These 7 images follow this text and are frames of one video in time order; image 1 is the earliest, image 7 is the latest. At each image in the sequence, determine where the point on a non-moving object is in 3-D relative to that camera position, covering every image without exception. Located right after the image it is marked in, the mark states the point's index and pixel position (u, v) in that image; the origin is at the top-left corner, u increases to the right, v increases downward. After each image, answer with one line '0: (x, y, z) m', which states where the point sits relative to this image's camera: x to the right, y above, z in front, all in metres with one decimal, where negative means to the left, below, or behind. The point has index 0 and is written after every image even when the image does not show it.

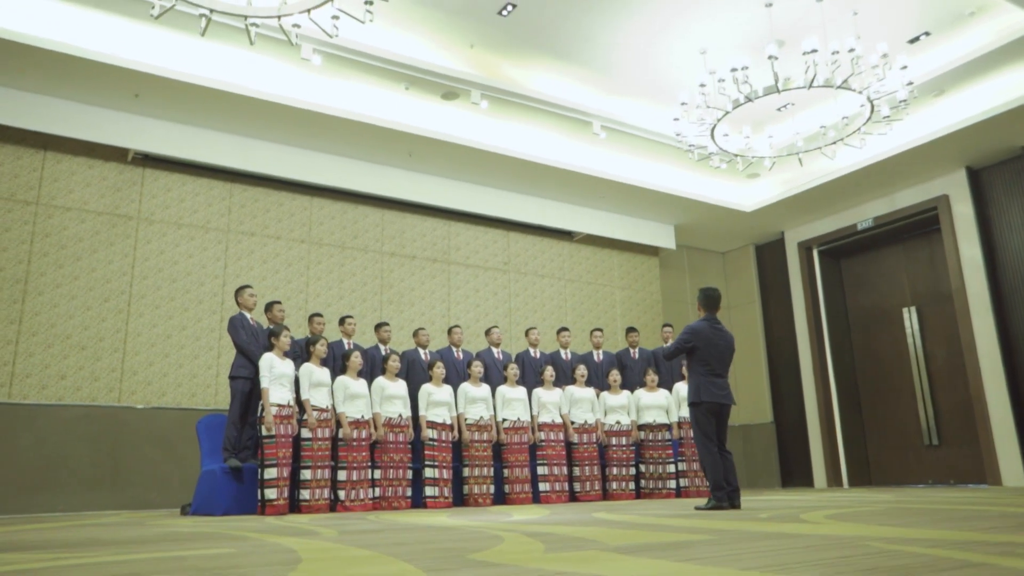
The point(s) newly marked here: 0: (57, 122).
0: (-5.2, +1.9, +8.3) m
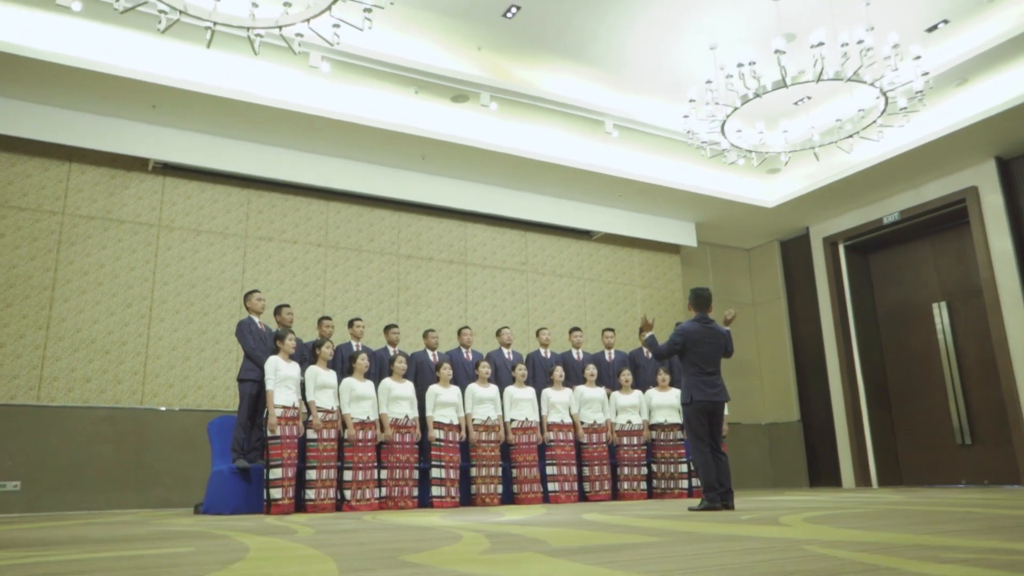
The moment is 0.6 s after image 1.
0: (-5.1, +1.8, +8.6) m
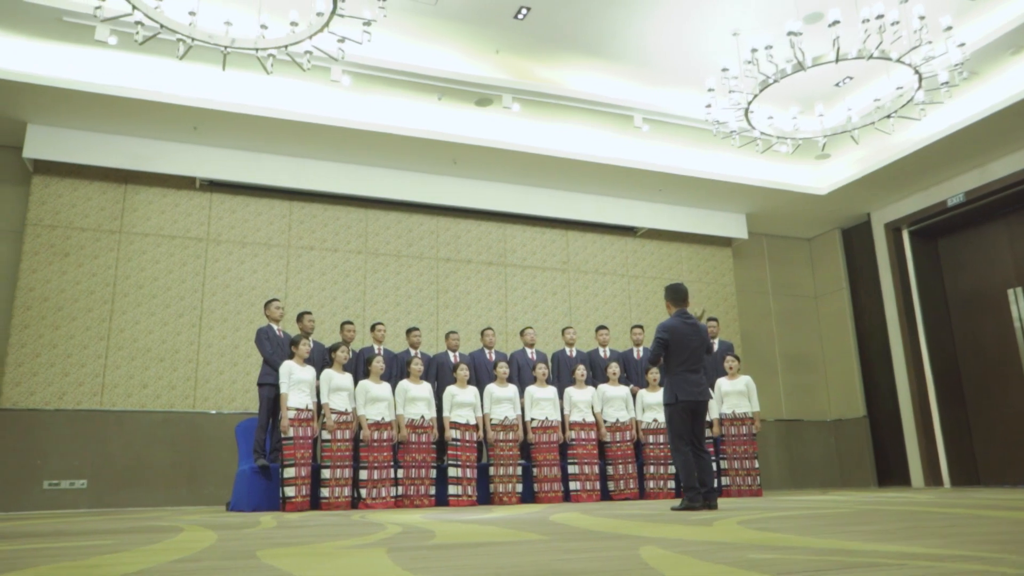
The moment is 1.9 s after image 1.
0: (-4.8, +1.6, +9.3) m
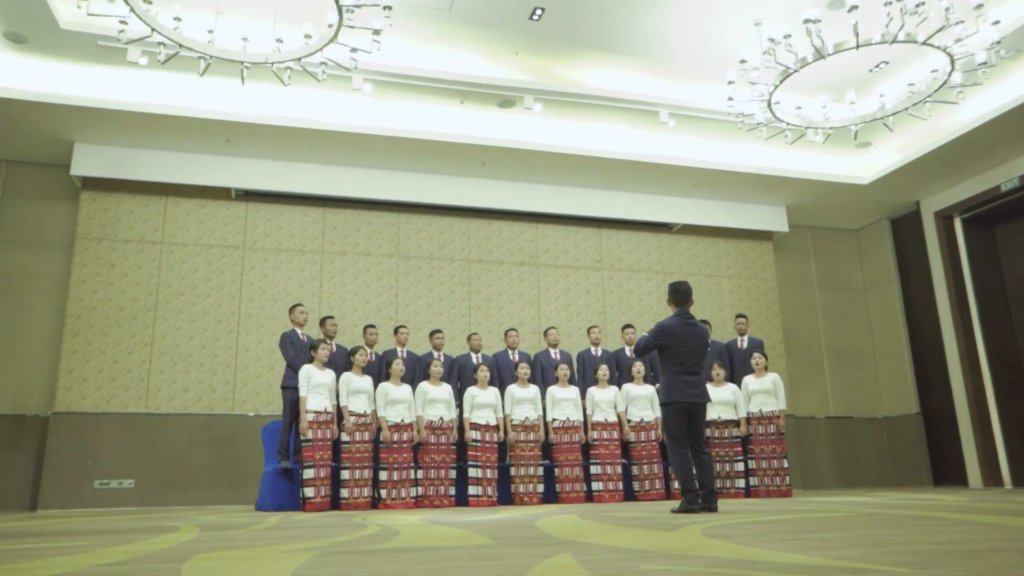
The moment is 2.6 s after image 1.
0: (-4.5, +1.5, +9.7) m
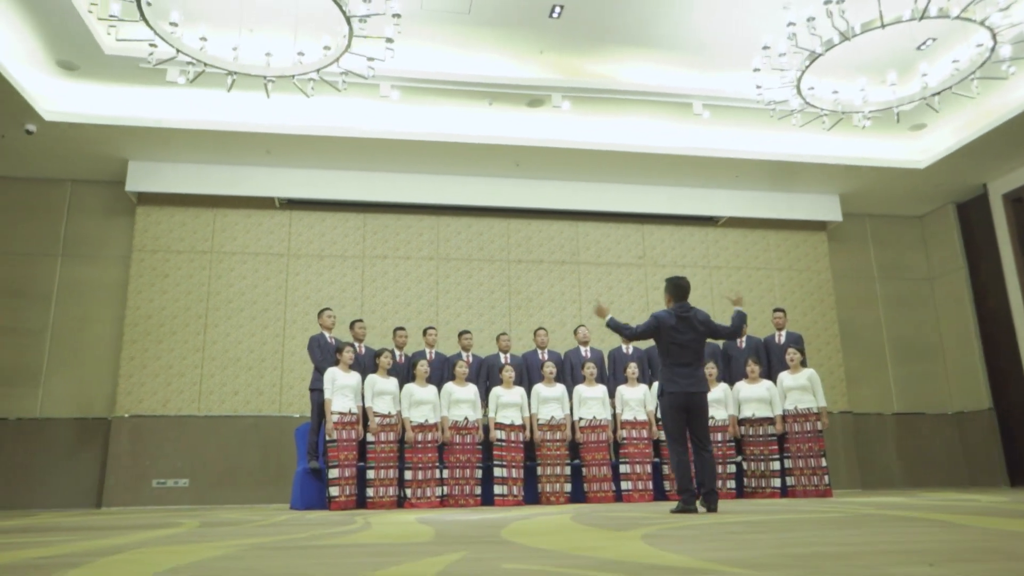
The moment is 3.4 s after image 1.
0: (-4.0, +1.4, +10.1) m
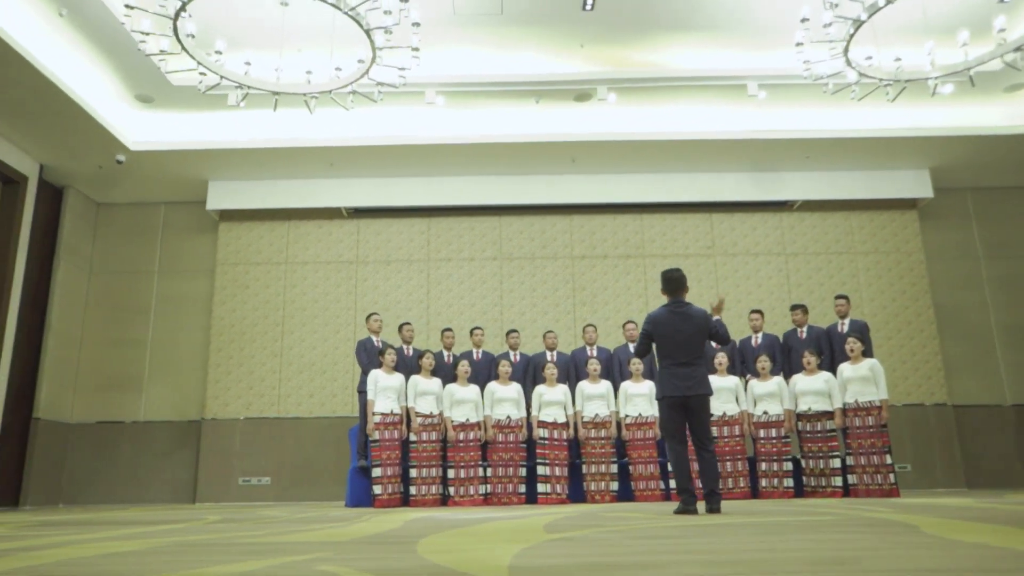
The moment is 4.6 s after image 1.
0: (-3.2, +1.3, +10.7) m
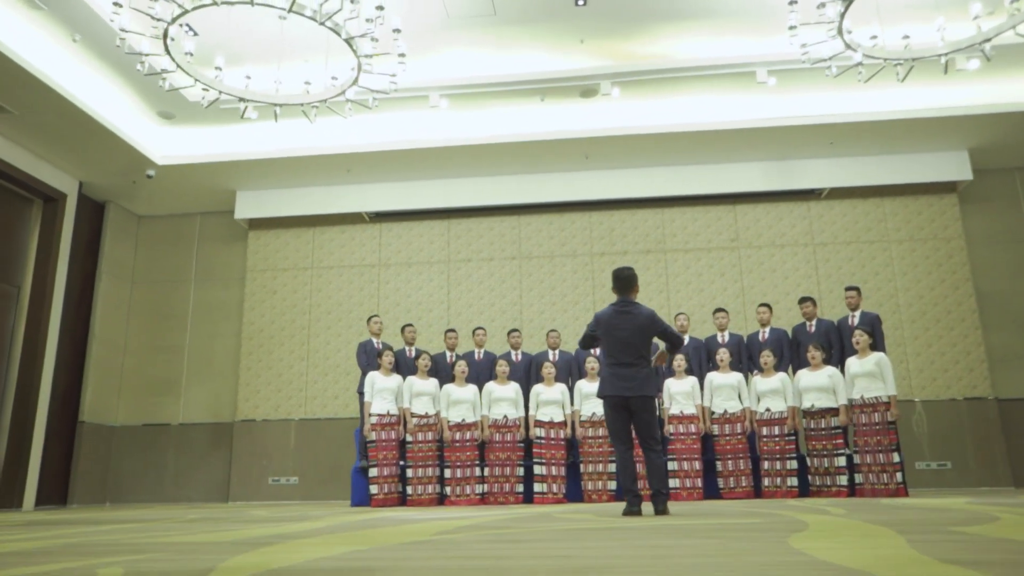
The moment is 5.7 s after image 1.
0: (-3.0, +1.2, +11.0) m
